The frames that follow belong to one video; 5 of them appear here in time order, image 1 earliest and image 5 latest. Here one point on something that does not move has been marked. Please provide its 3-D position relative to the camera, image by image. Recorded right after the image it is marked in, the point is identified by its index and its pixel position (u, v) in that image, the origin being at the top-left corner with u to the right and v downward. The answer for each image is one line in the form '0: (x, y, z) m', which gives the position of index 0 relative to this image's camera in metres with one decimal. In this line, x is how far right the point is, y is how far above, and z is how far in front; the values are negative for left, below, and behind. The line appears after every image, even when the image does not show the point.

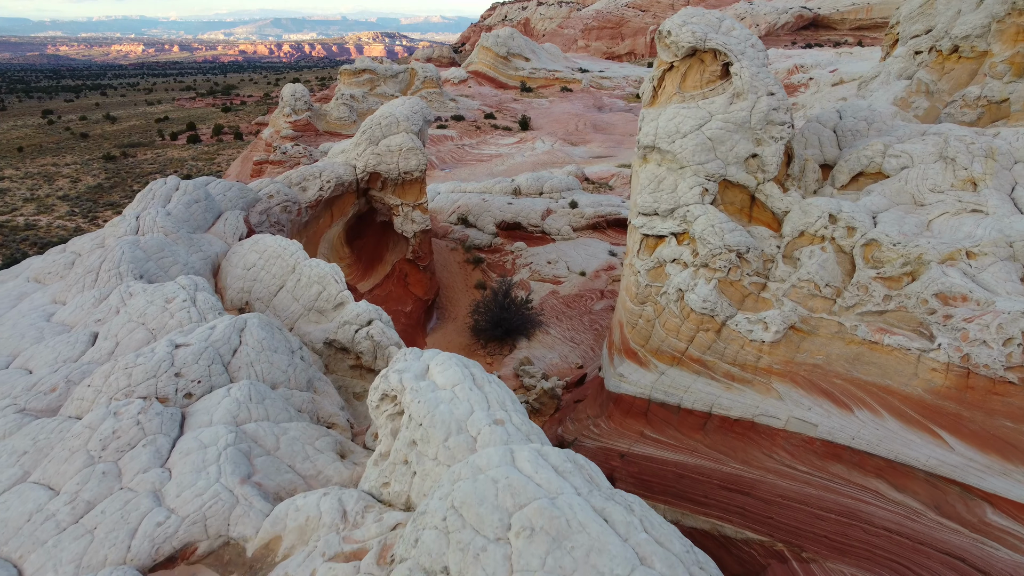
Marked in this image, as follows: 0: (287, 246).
0: (-2.5, +0.4, +7.8) m
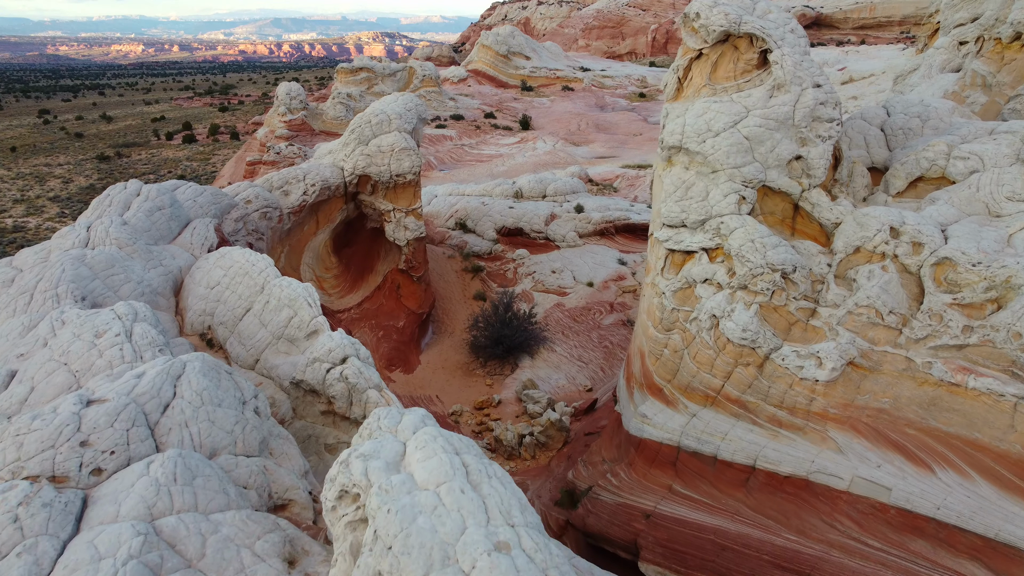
0: (-2.4, +0.2, +6.8) m
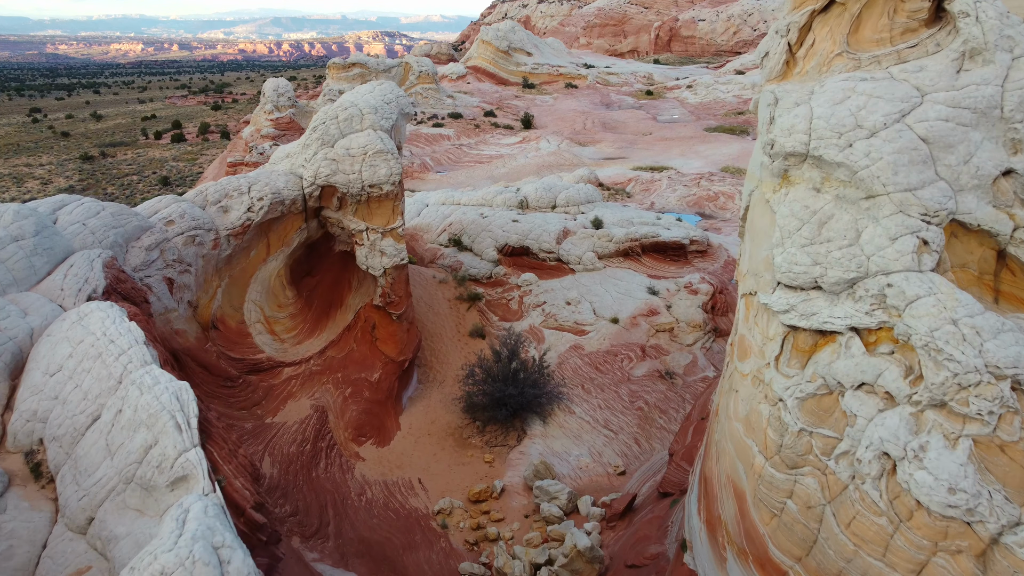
0: (-2.3, -0.3, +4.3) m
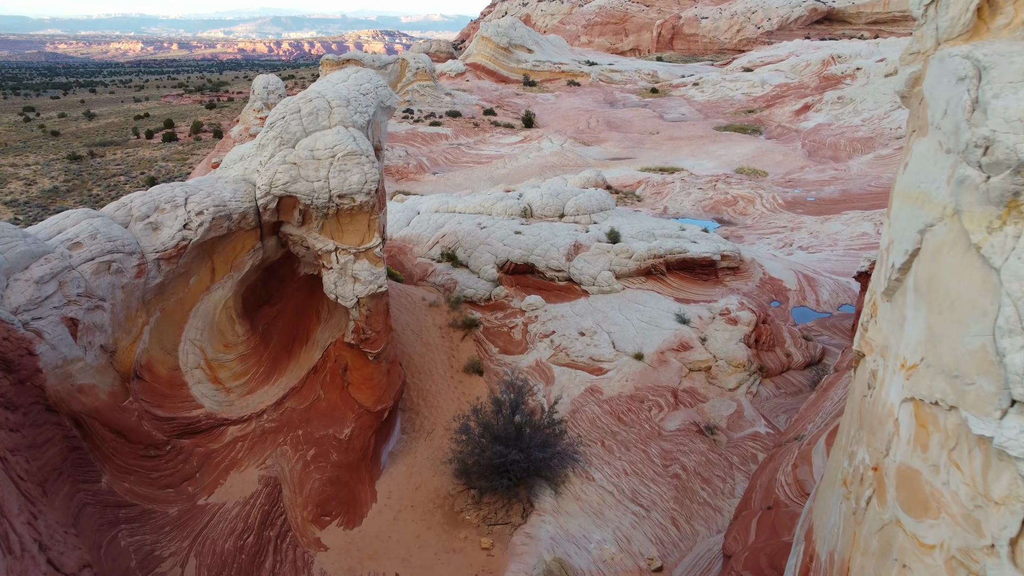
0: (-2.3, -0.6, +2.5) m
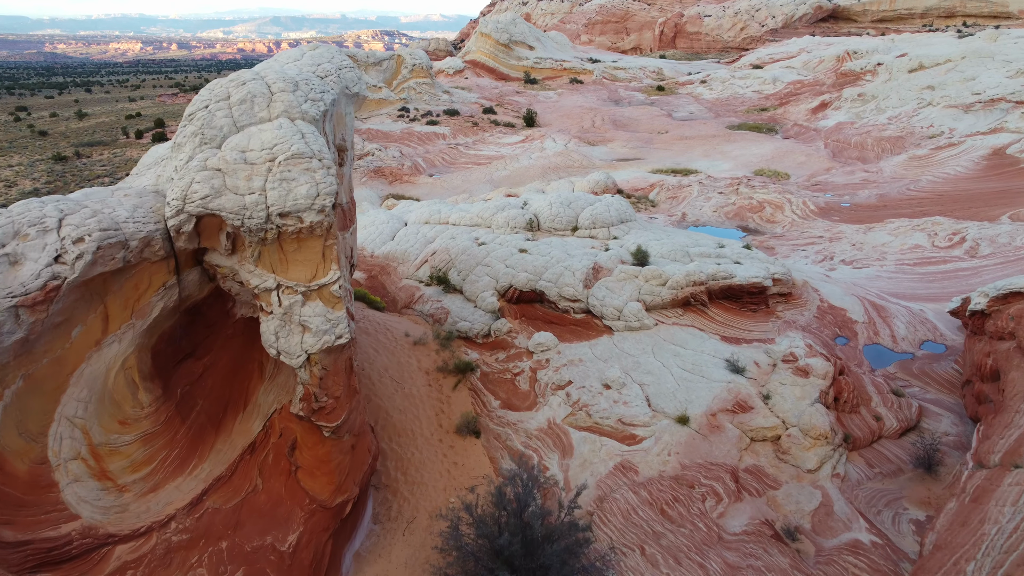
0: (-2.3, -1.0, +0.6) m
